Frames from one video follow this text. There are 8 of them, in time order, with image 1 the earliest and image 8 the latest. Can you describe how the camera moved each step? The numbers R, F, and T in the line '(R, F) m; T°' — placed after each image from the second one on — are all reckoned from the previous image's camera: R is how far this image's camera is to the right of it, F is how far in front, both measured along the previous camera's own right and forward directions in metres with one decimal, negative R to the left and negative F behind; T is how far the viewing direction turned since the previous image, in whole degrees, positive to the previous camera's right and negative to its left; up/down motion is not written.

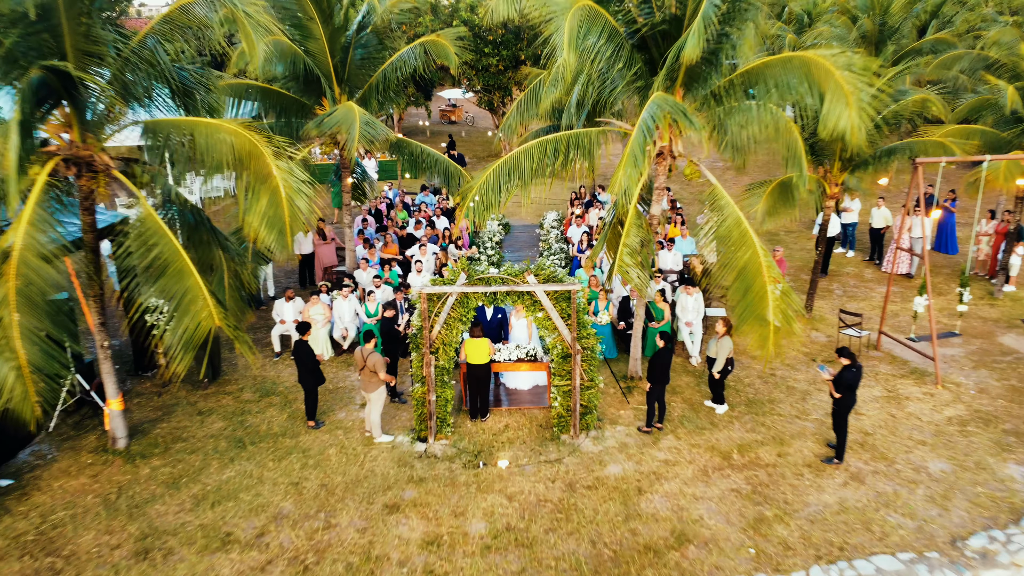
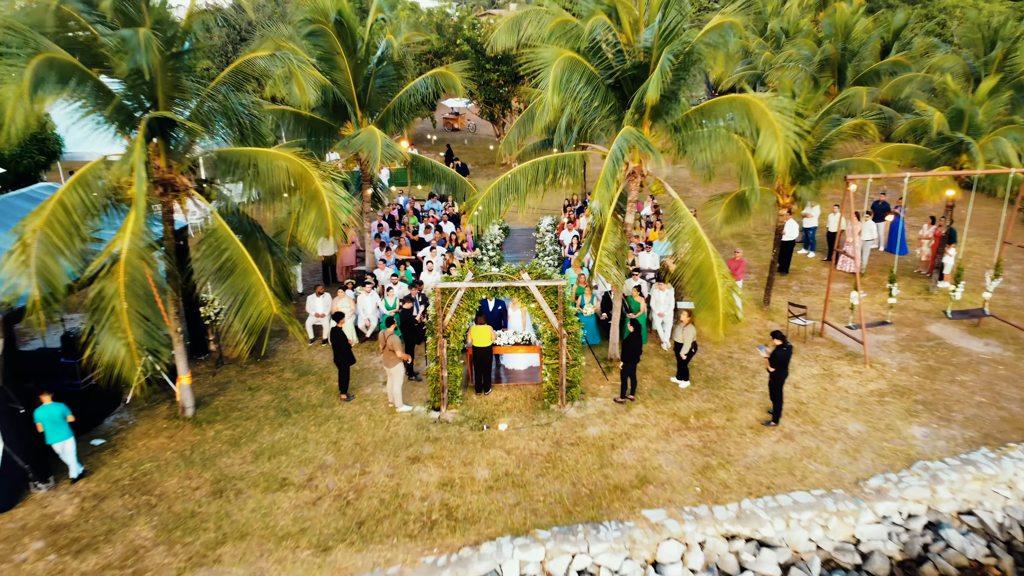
(0.0, -1.7) m; 0°
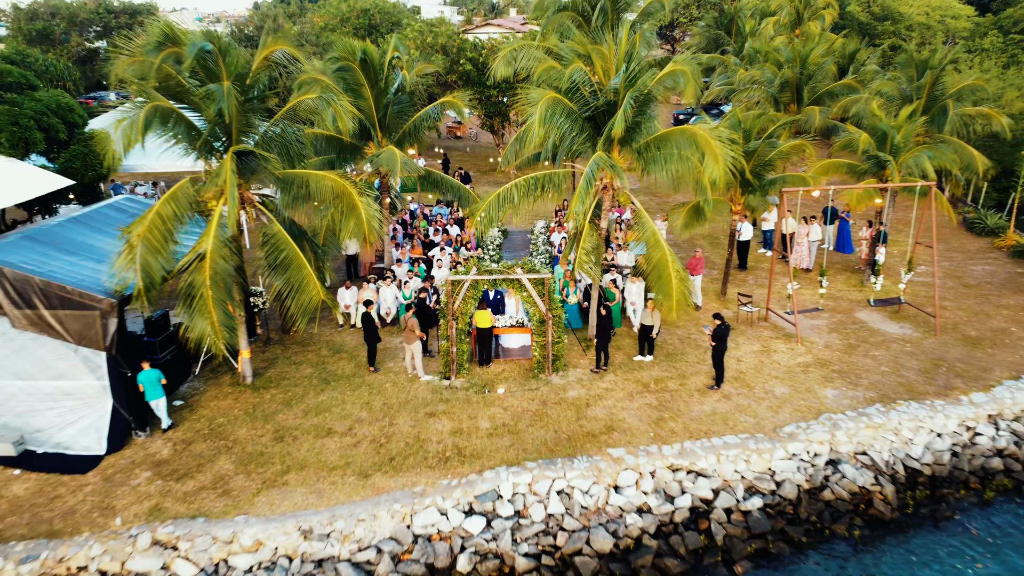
(+0.1, -2.3) m; 0°
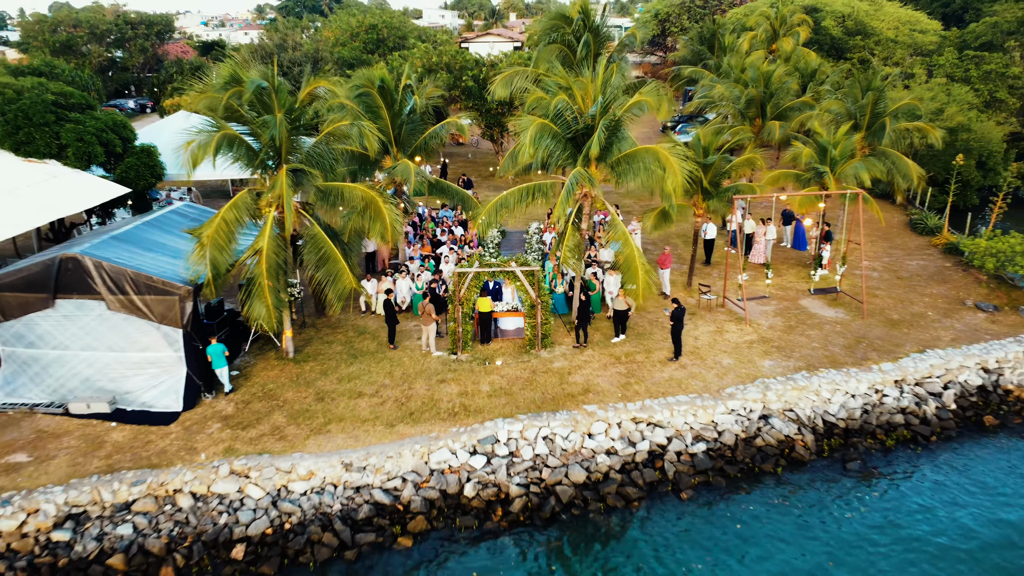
(+0.1, -2.5) m; 0°
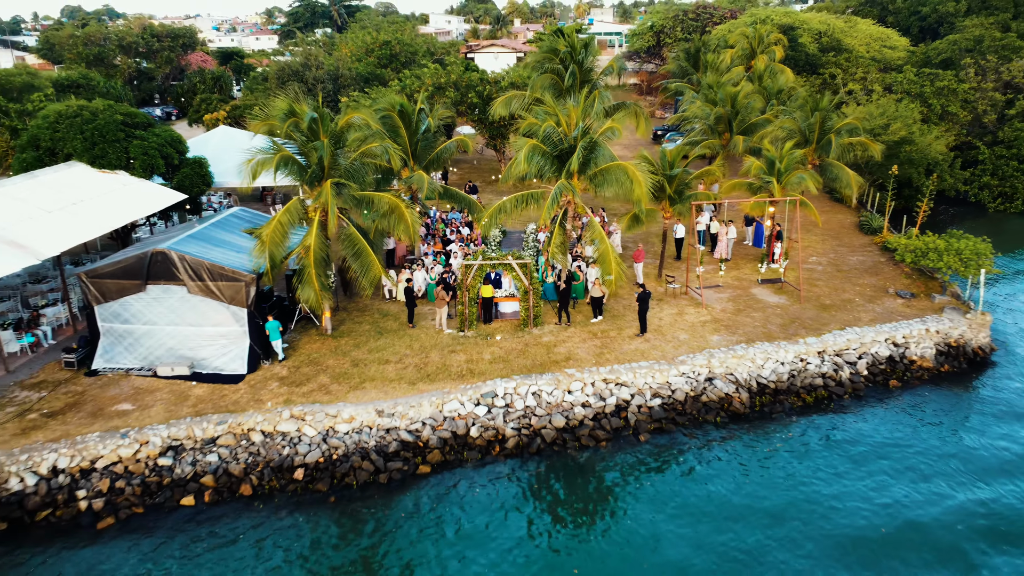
(+0.2, -3.3) m; 0°
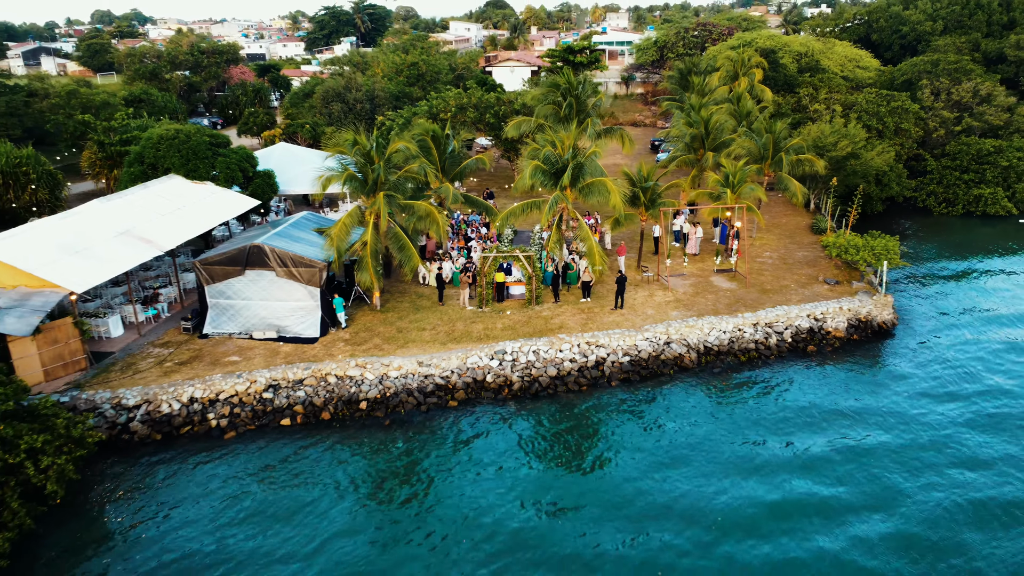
(+0.3, -5.3) m; -1°
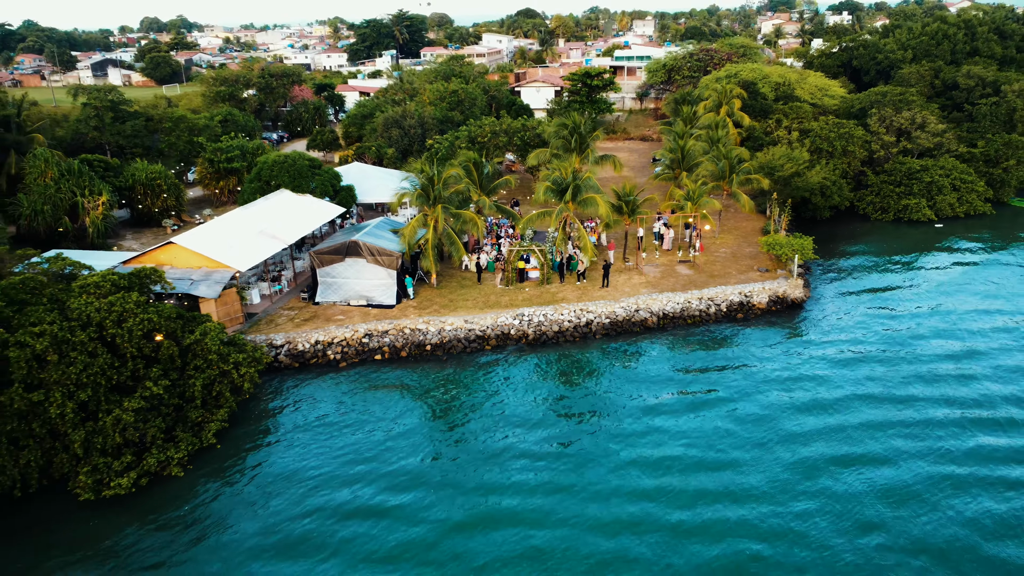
(+0.5, -9.4) m; -2°
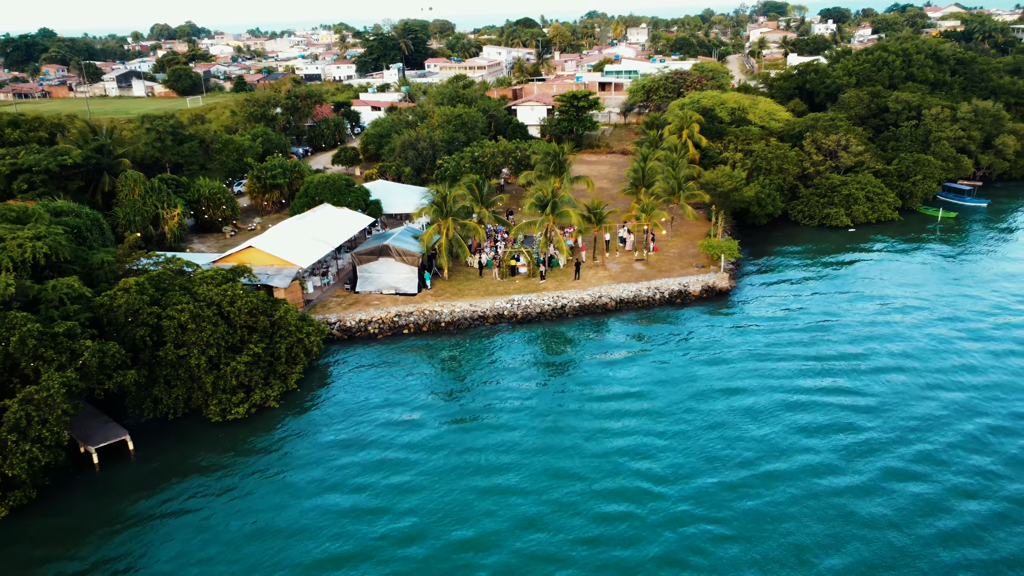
(+0.4, -9.8) m; 0°
